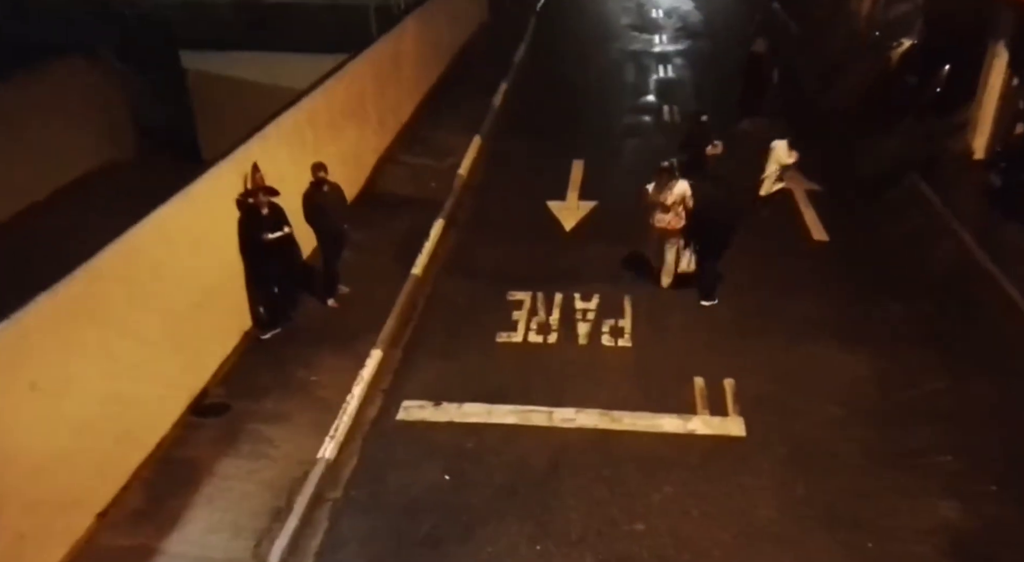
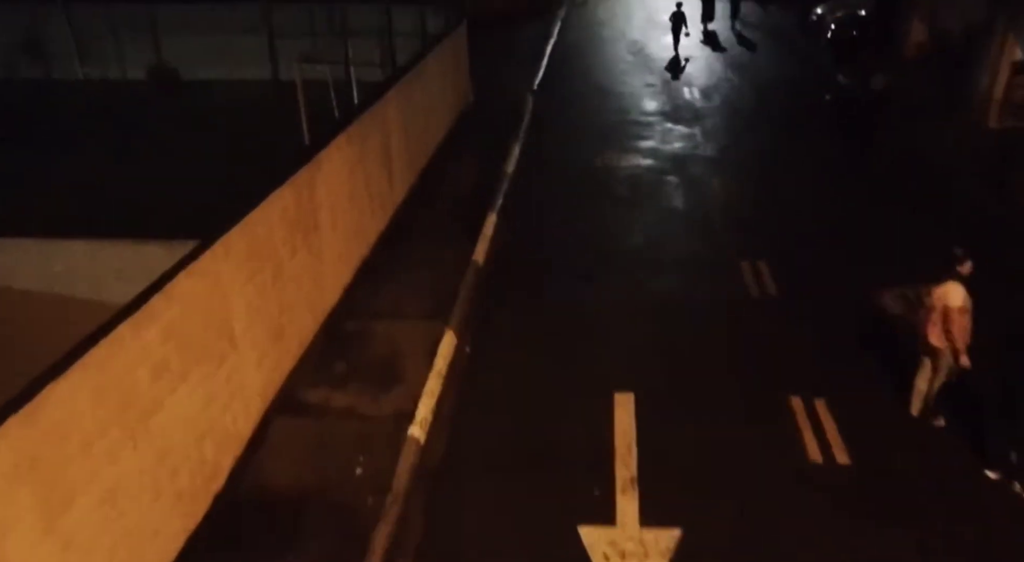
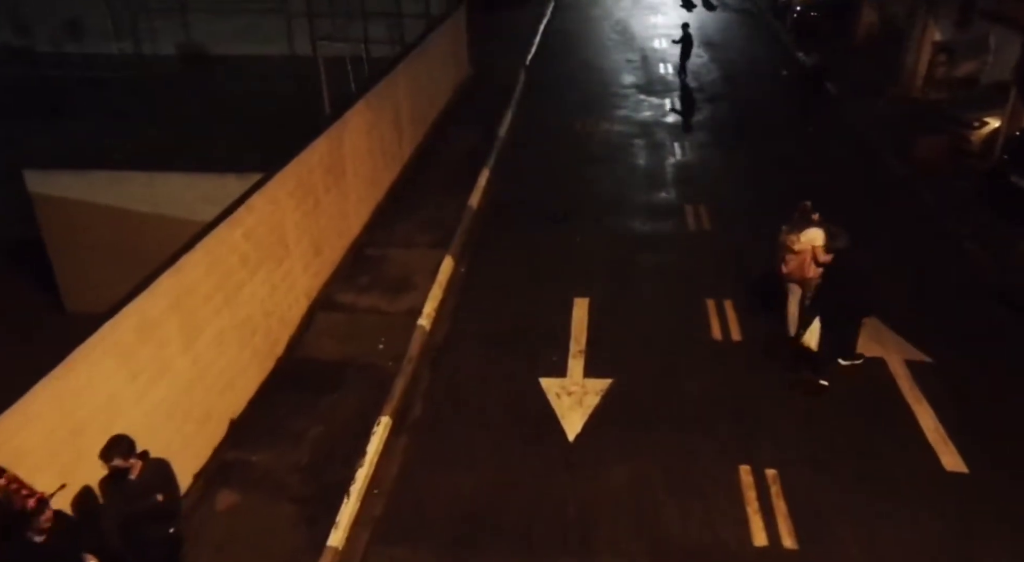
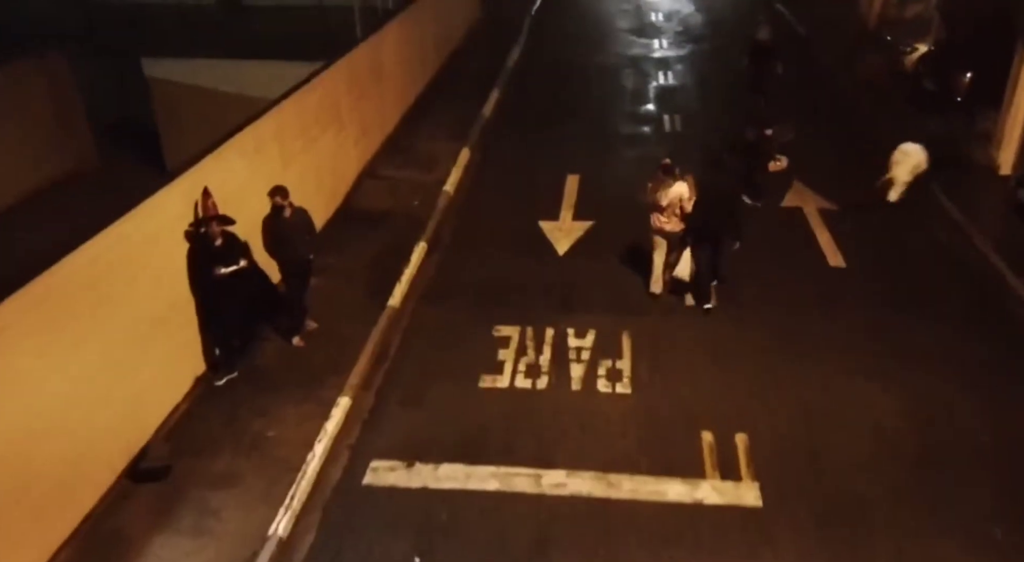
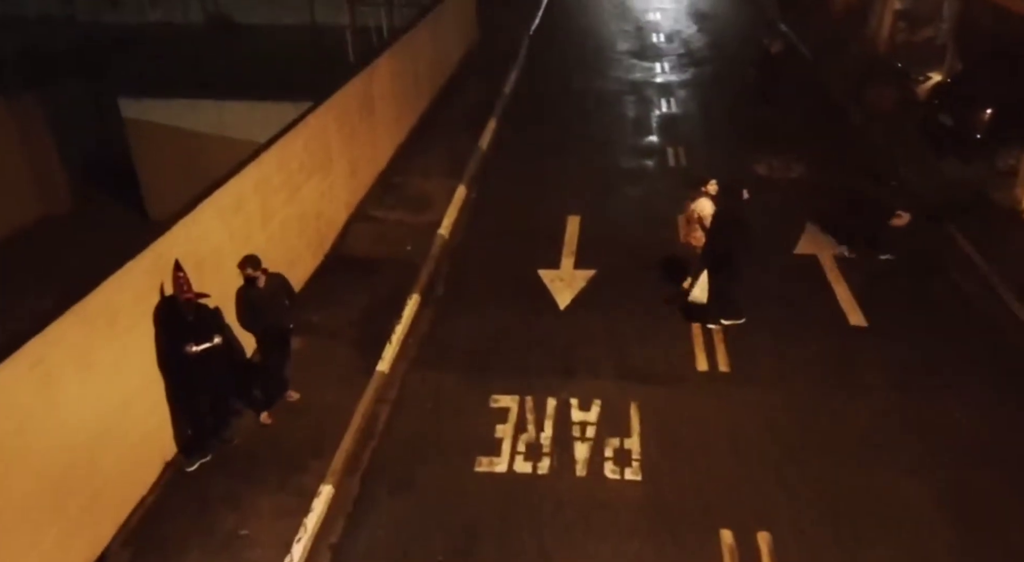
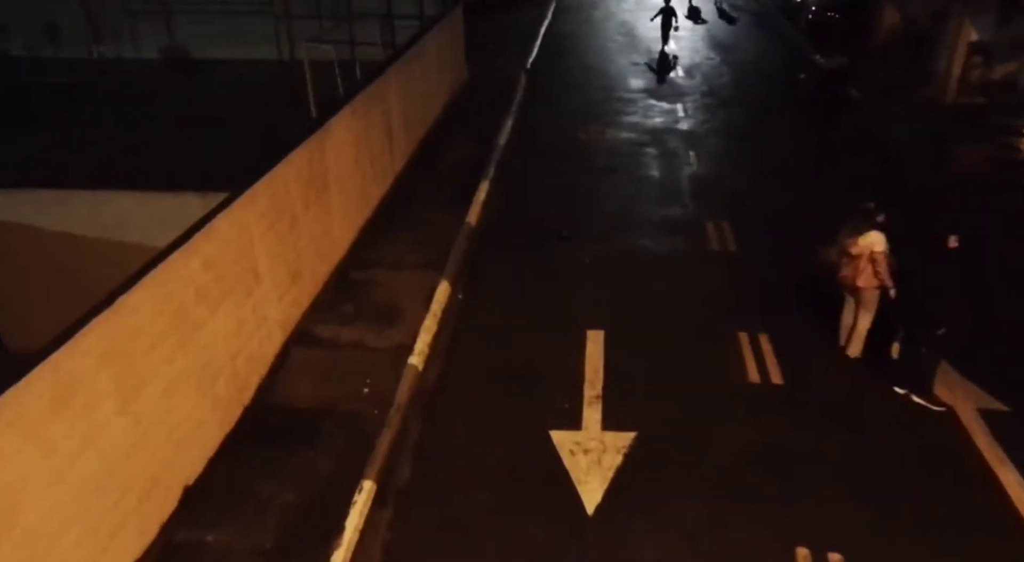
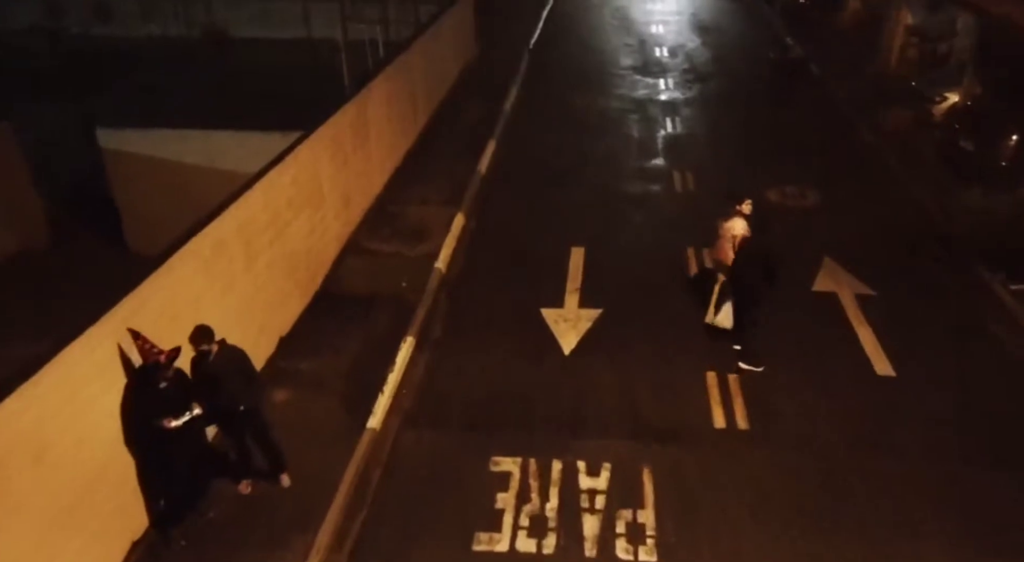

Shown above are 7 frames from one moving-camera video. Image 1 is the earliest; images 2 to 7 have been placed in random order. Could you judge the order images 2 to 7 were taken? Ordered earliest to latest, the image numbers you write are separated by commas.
4, 5, 7, 3, 6, 2
